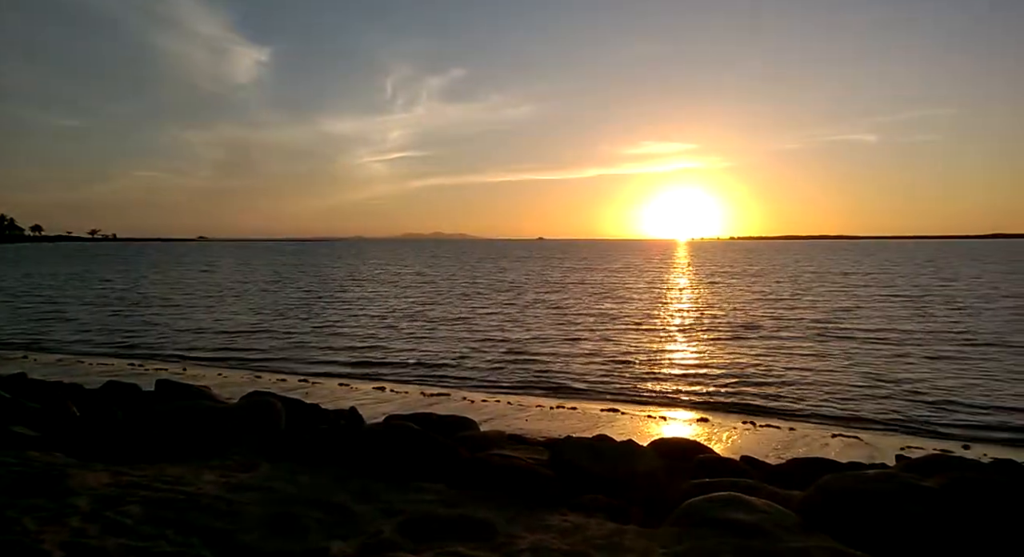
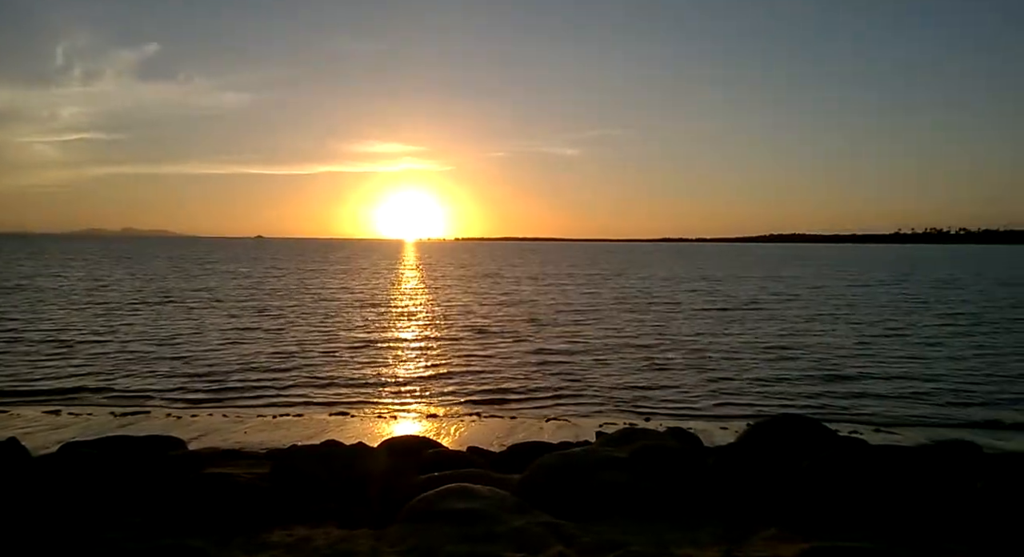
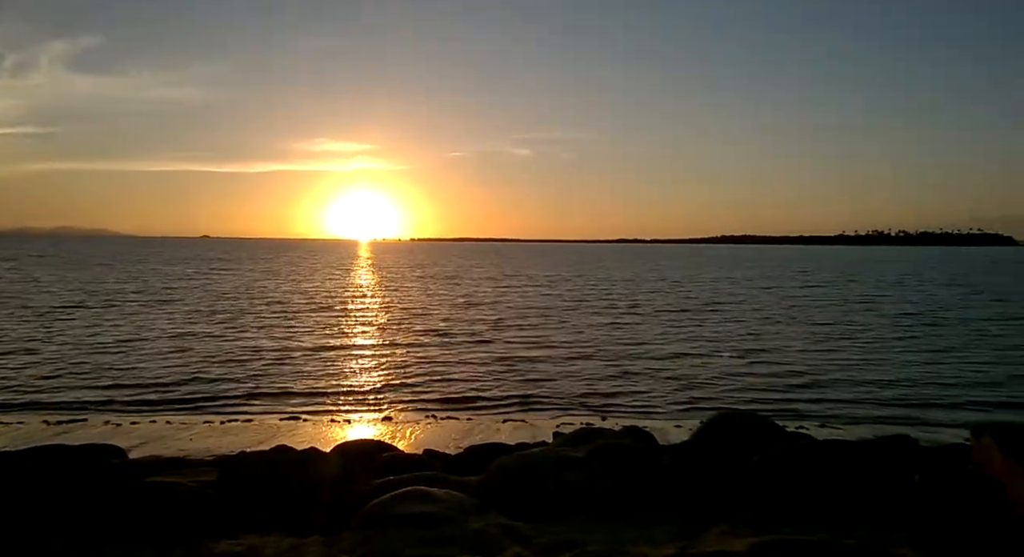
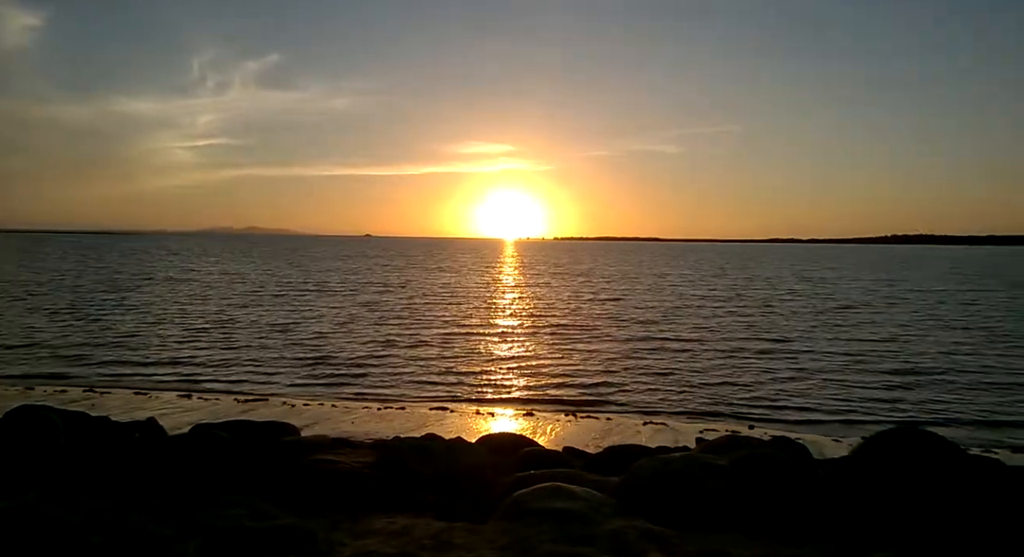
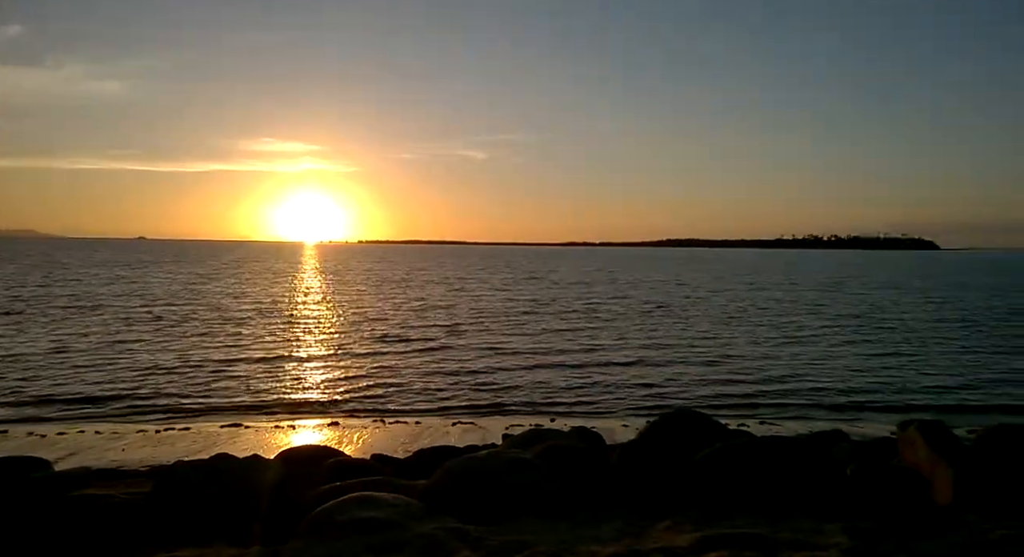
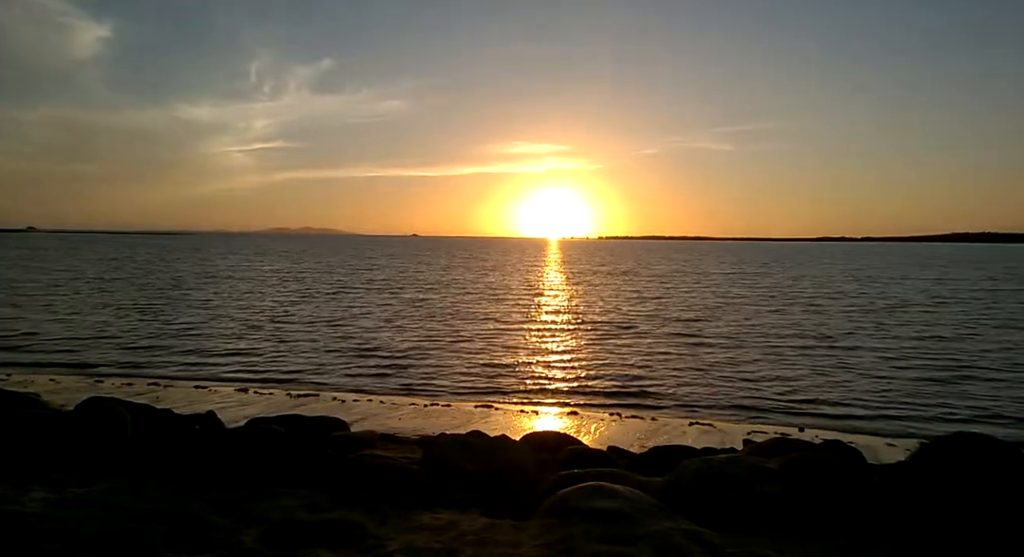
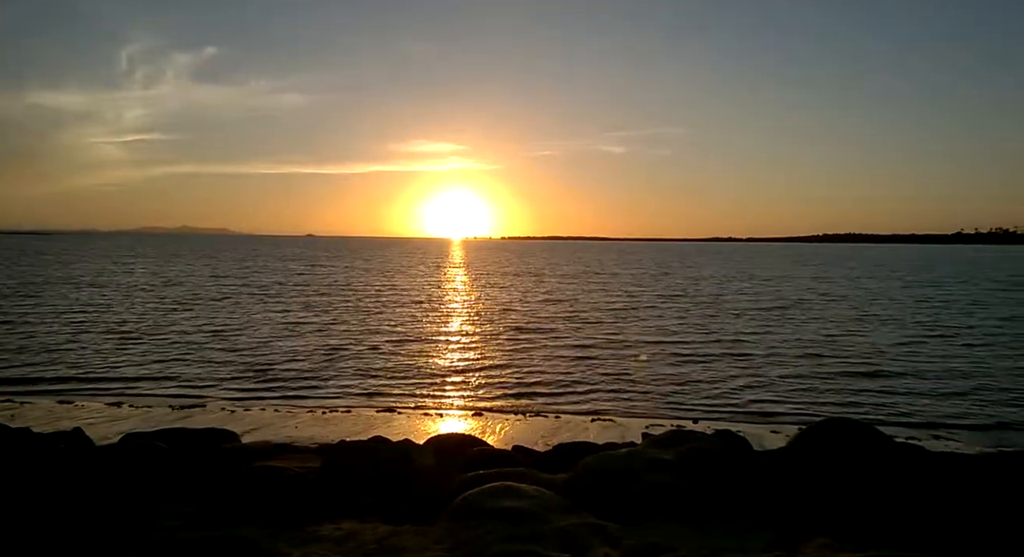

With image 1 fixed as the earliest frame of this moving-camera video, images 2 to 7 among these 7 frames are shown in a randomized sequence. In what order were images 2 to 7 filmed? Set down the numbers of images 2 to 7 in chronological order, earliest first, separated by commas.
6, 4, 7, 2, 3, 5
